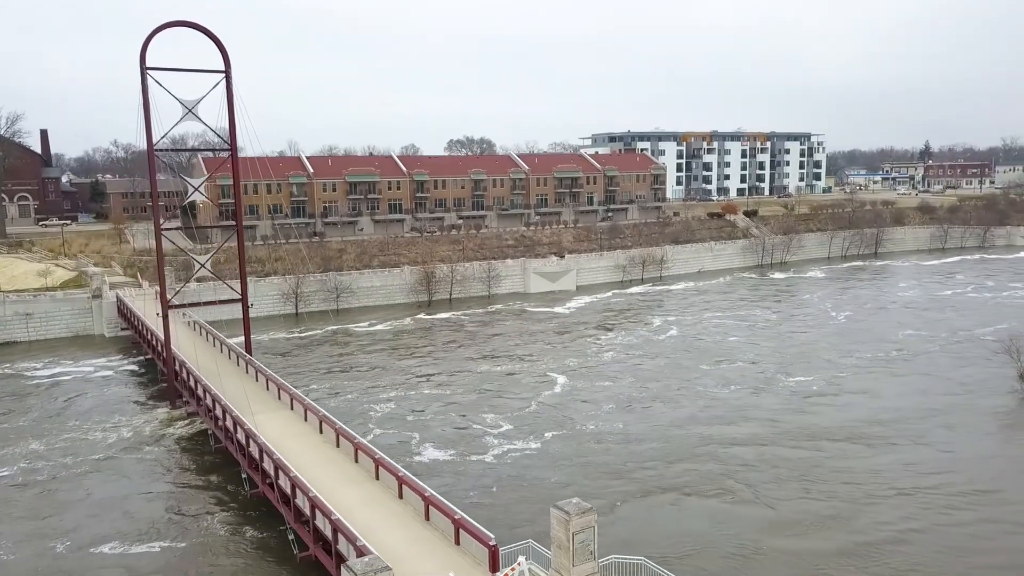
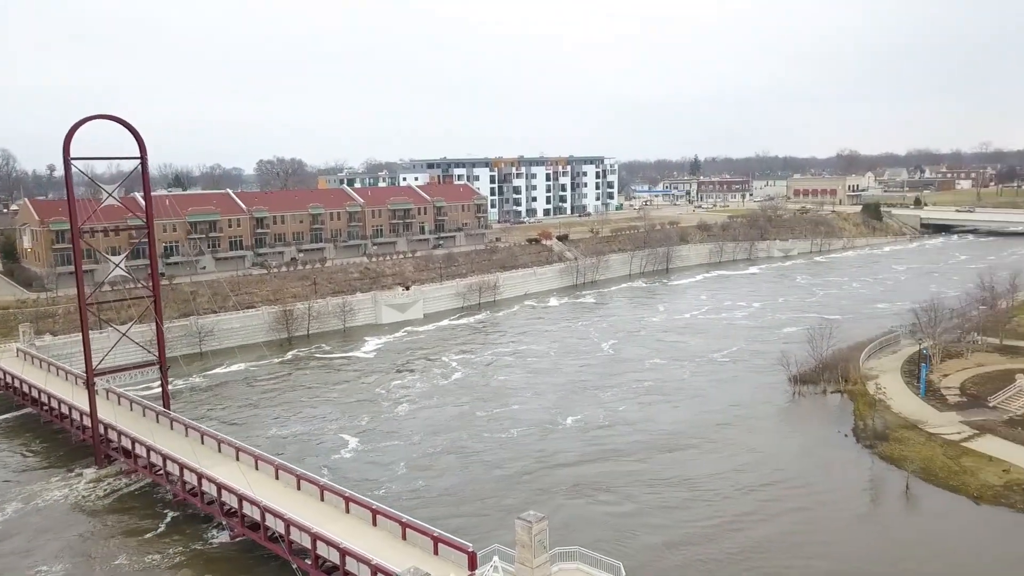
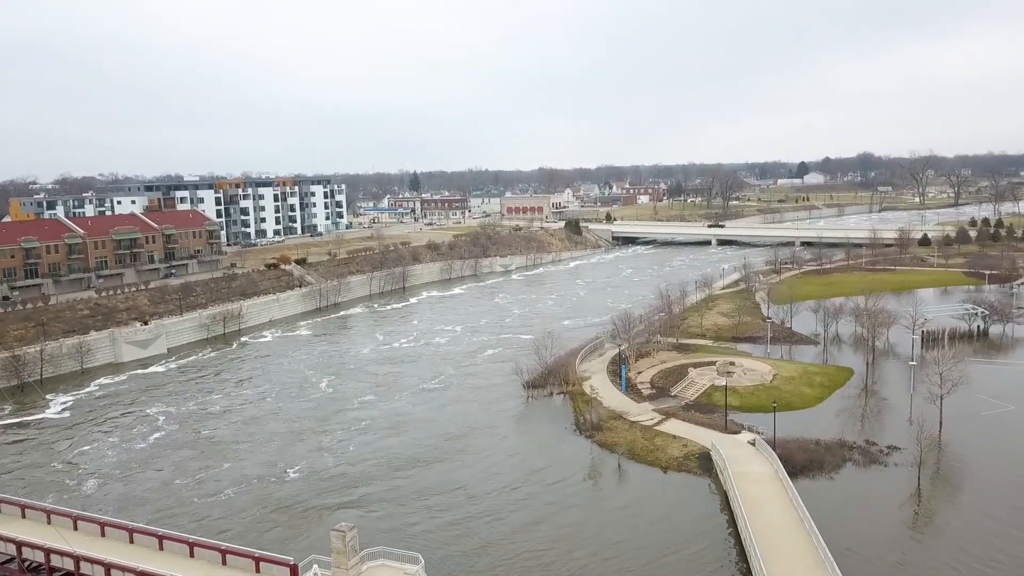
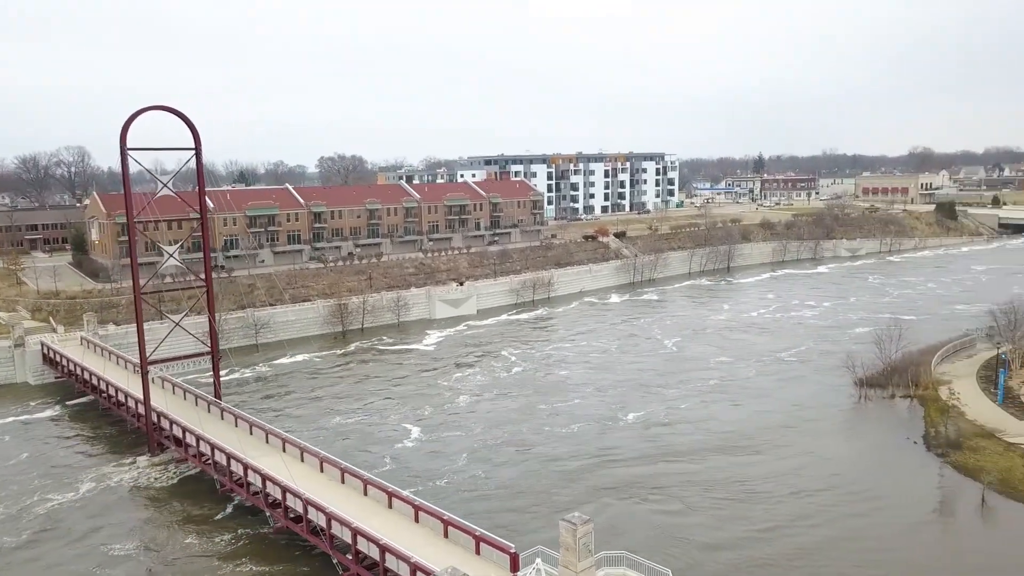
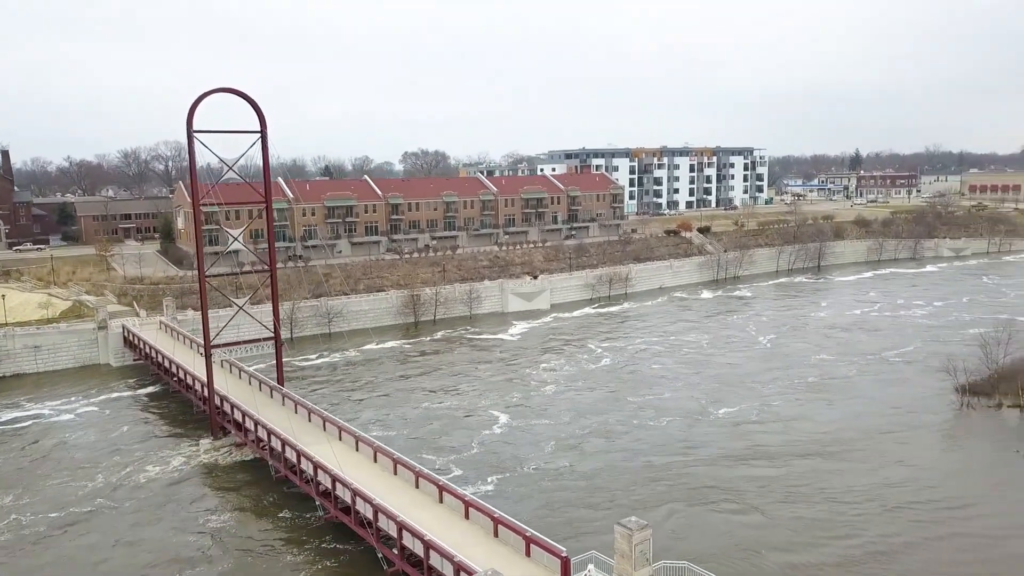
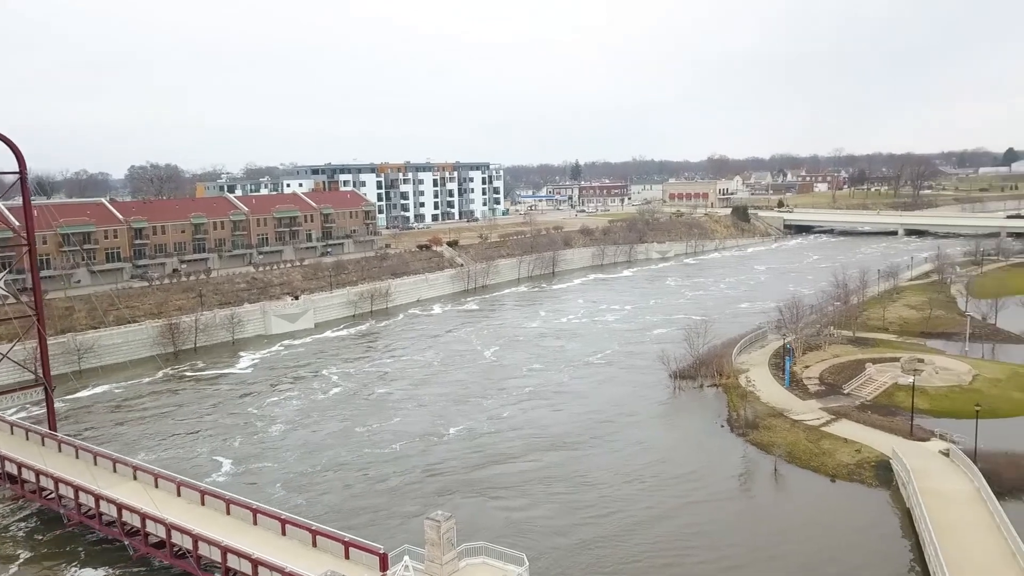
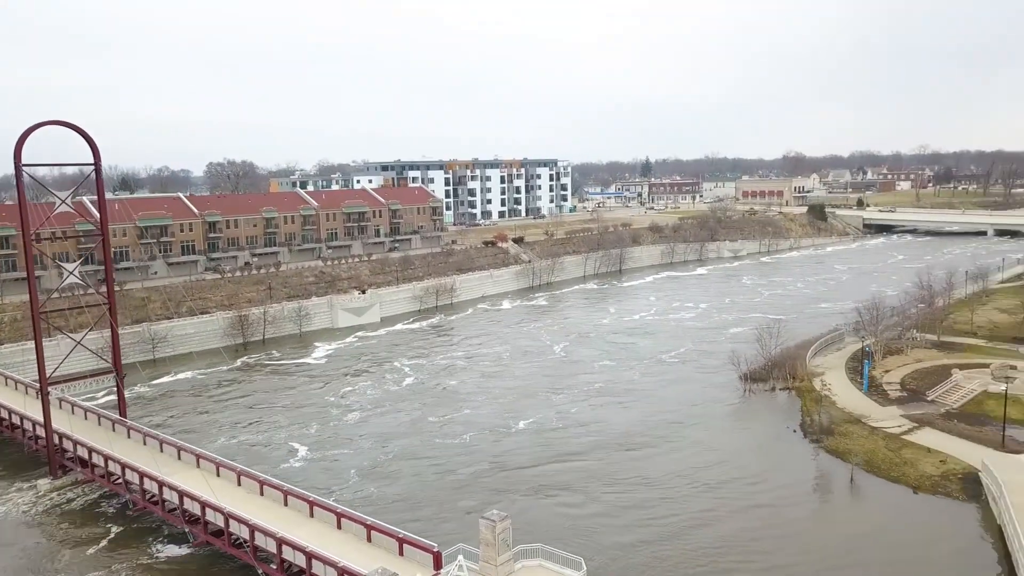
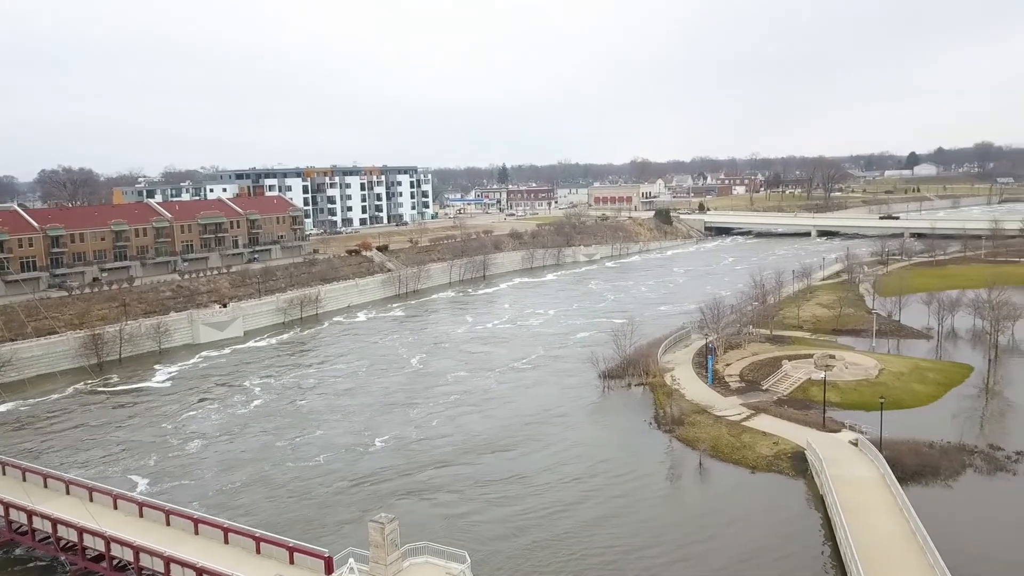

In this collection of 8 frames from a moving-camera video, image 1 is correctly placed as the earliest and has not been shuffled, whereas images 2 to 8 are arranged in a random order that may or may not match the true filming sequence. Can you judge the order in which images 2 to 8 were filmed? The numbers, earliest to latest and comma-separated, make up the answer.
5, 4, 2, 7, 6, 8, 3
